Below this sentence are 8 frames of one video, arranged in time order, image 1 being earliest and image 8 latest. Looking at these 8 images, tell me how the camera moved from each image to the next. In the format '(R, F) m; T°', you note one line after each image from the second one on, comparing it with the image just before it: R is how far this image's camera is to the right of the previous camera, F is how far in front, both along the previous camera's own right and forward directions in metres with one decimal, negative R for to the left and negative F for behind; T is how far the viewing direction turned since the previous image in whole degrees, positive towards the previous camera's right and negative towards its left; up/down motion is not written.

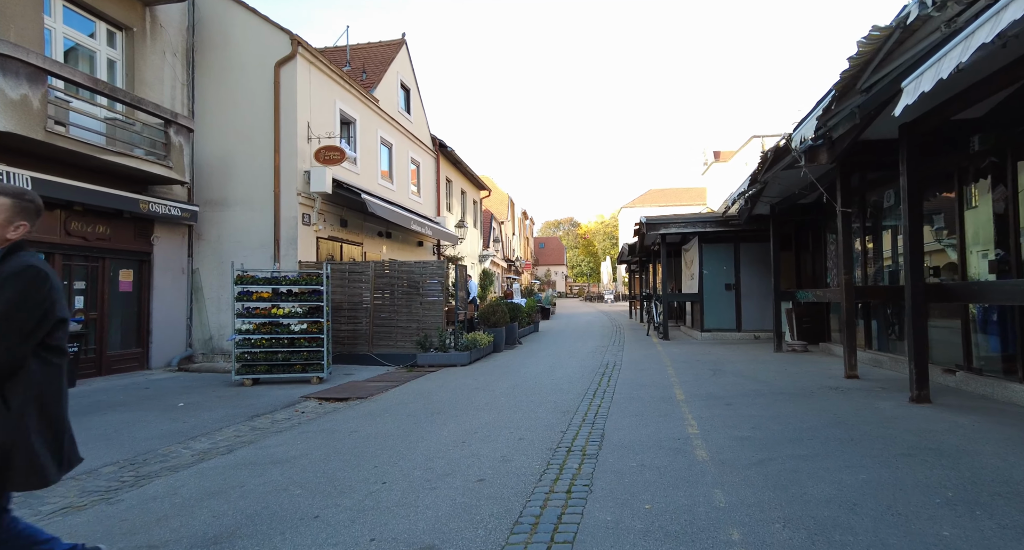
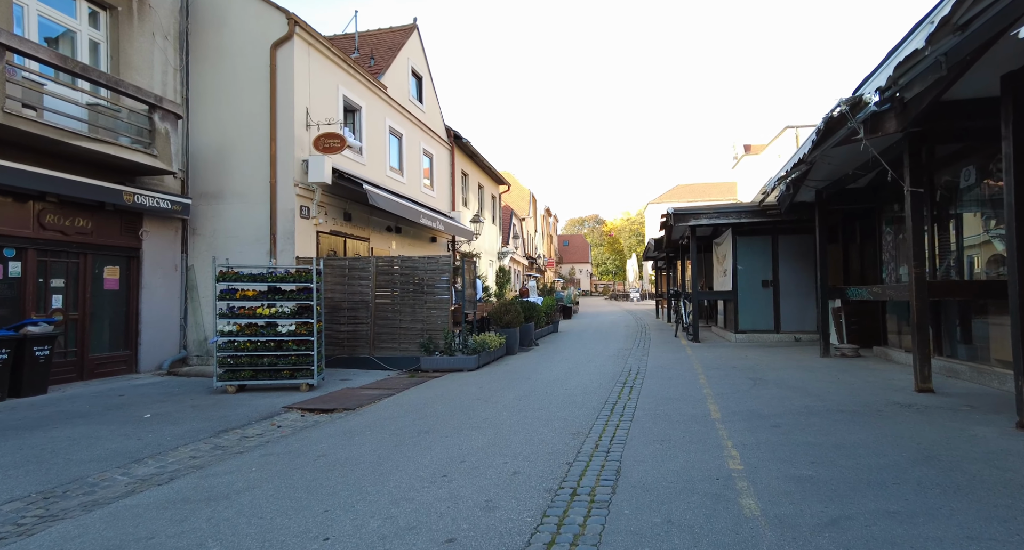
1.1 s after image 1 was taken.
(+0.3, +1.1) m; -3°
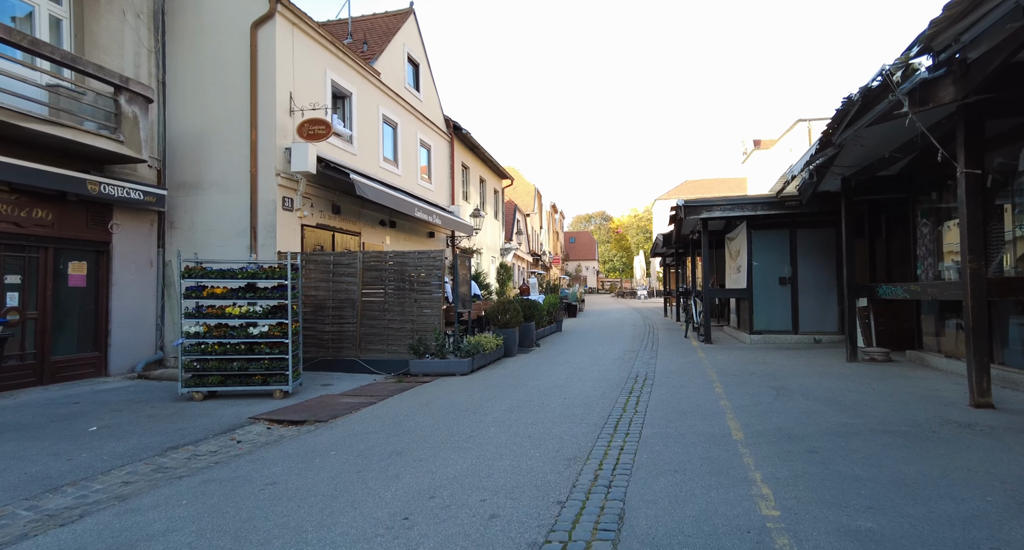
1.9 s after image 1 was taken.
(+0.2, +0.9) m; -1°
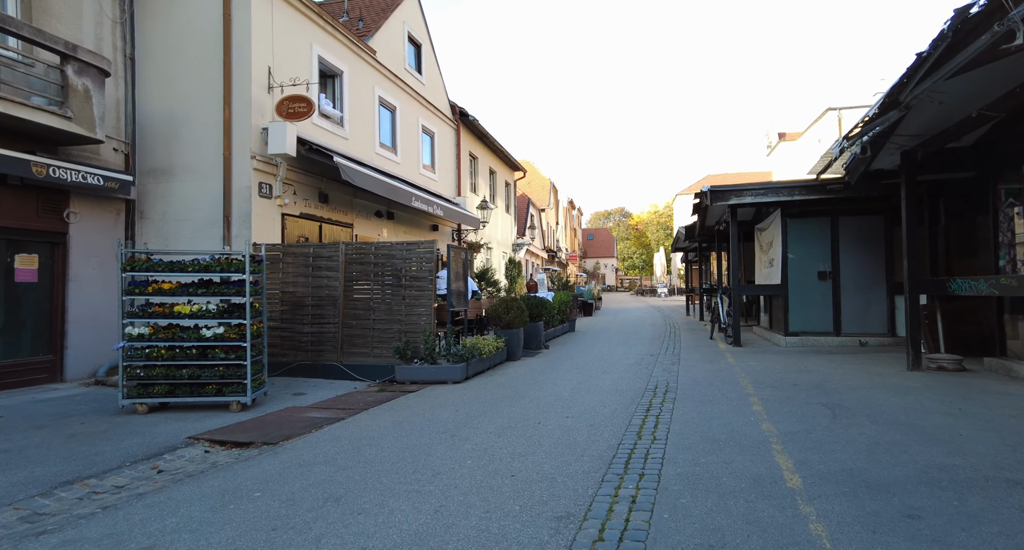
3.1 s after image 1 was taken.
(+0.3, +1.3) m; -2°
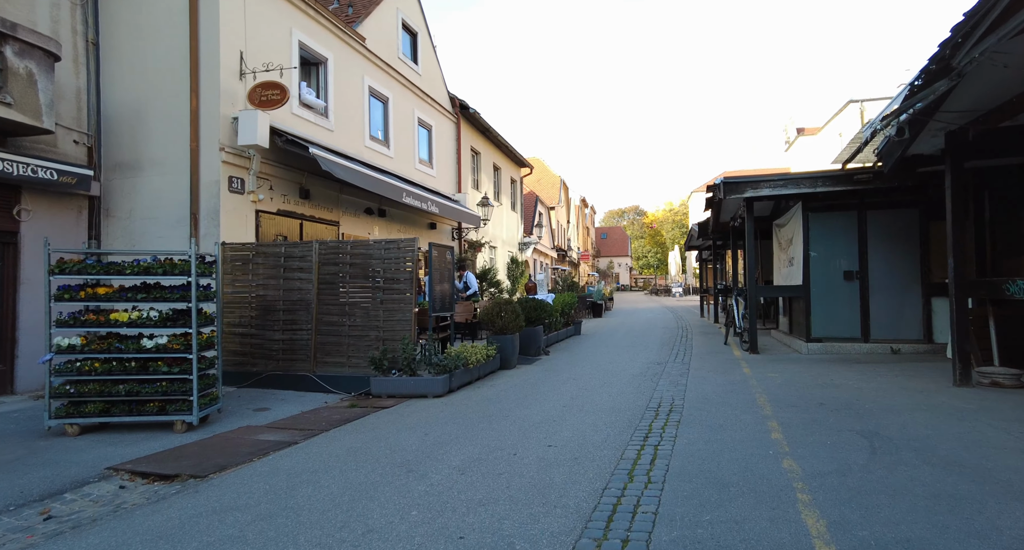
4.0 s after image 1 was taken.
(+0.4, +1.0) m; -1°
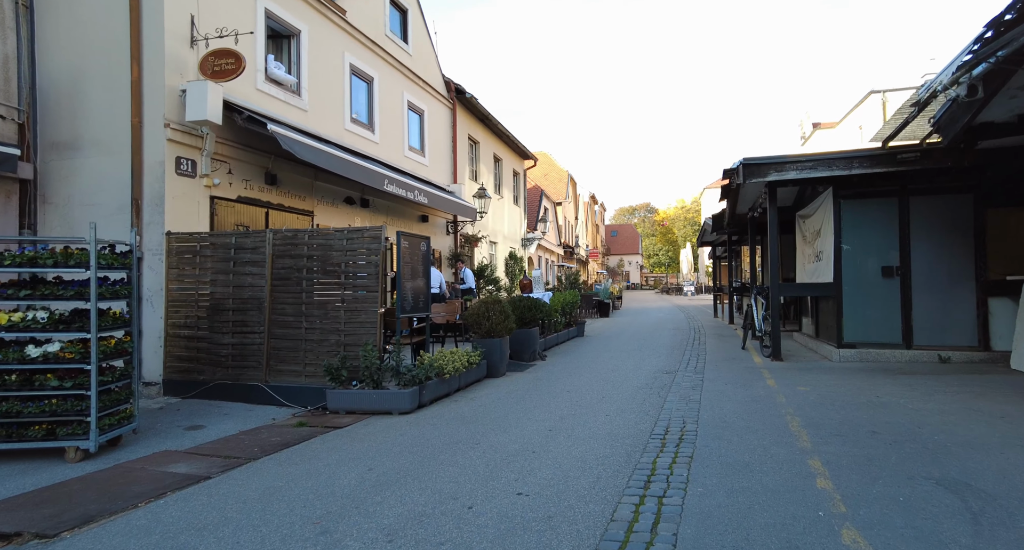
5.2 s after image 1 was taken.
(+0.4, +1.3) m; -1°
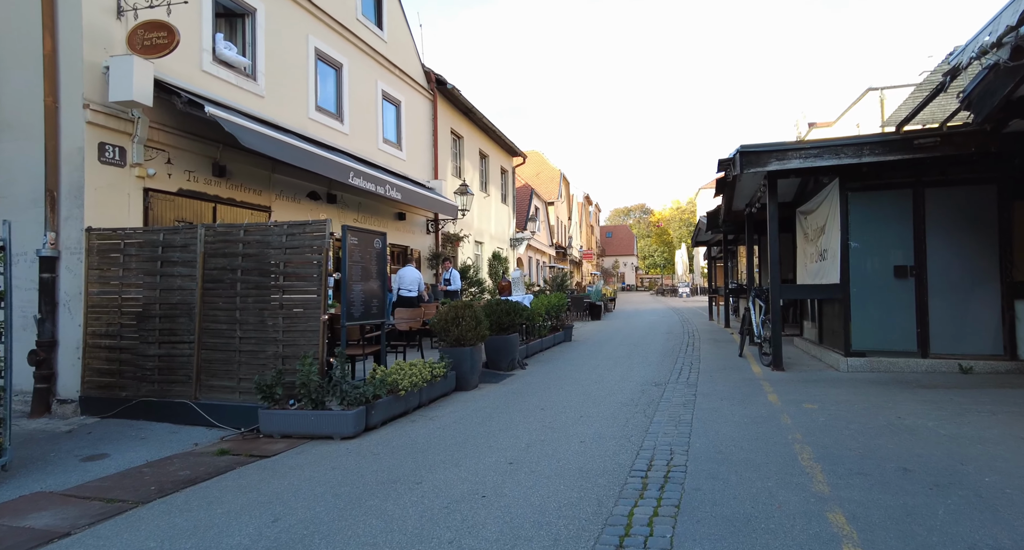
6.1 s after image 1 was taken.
(+0.4, +1.0) m; 0°
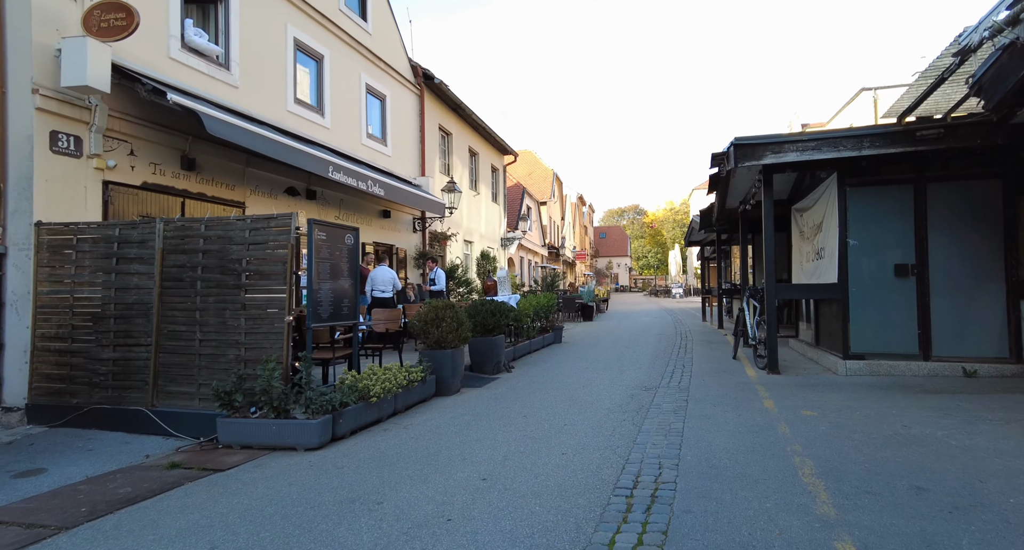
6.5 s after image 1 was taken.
(+0.1, +0.4) m; +1°
